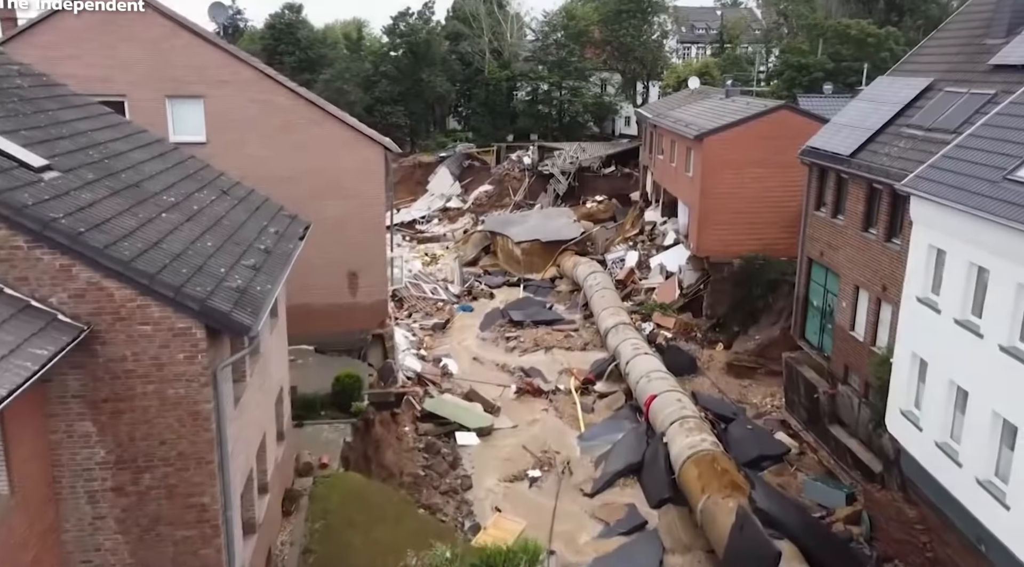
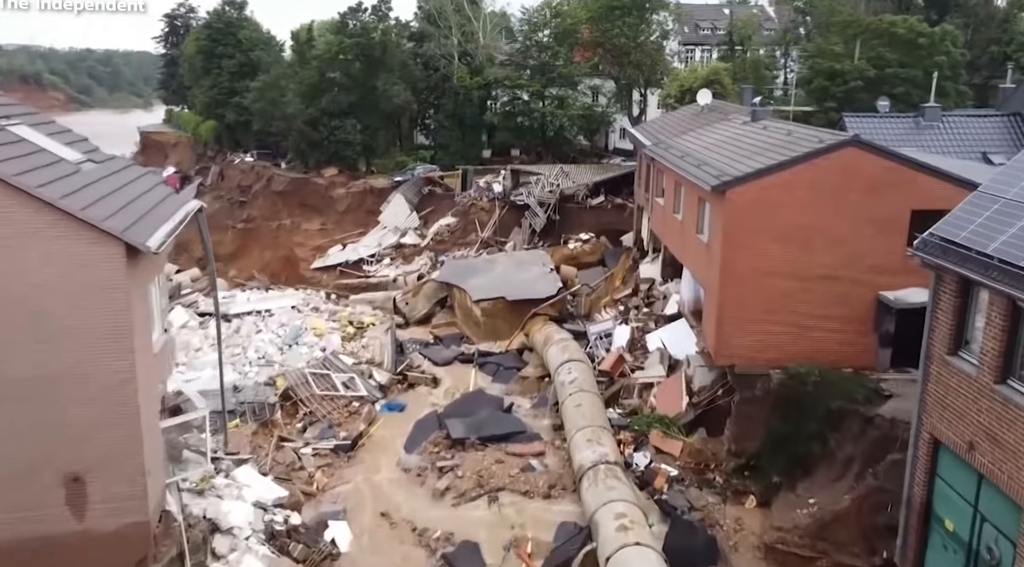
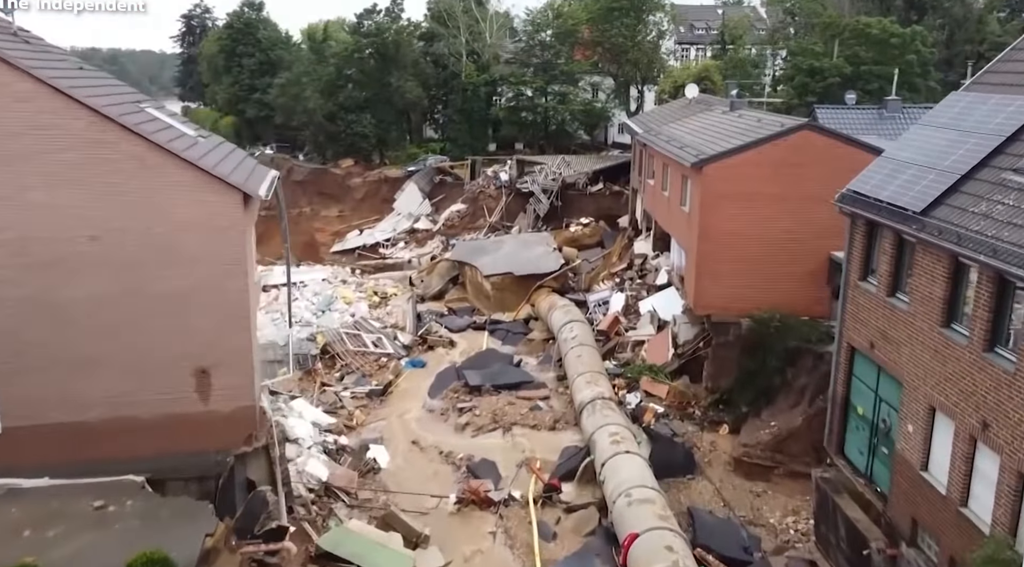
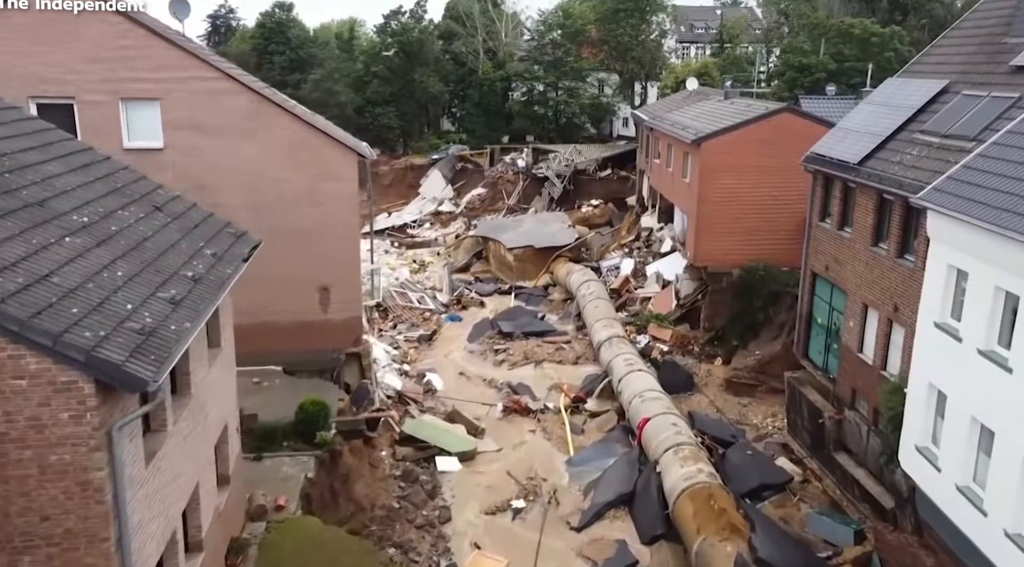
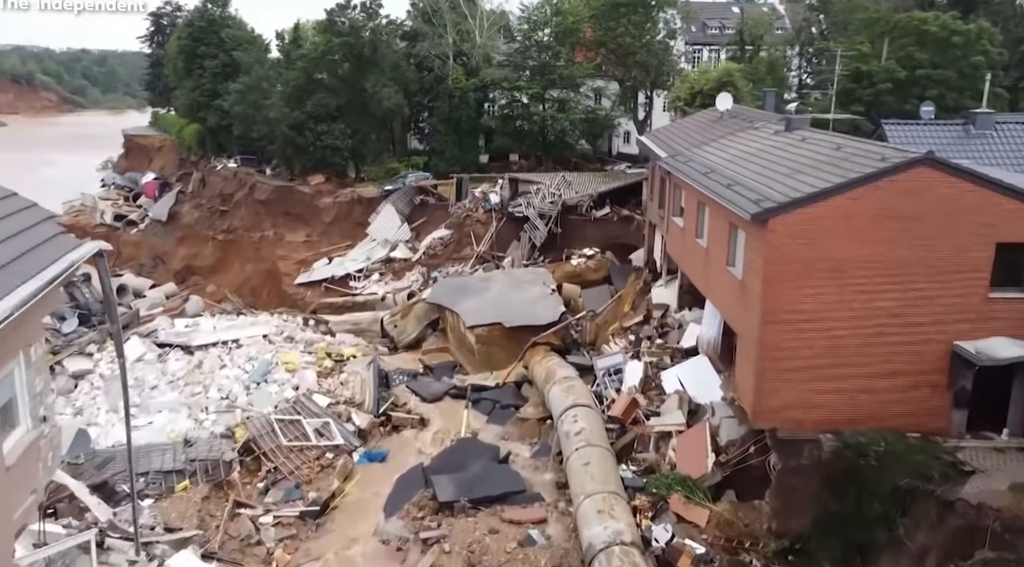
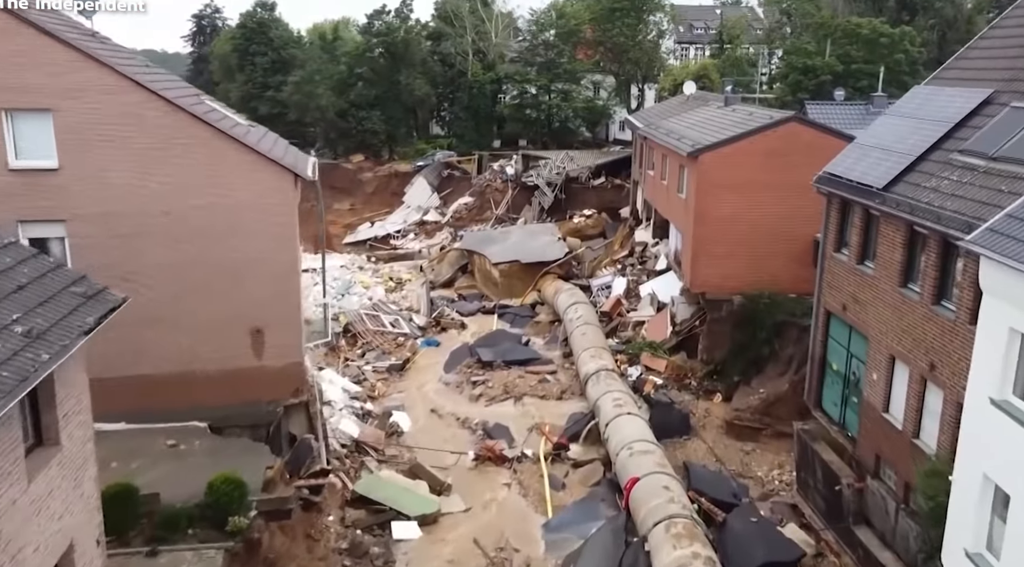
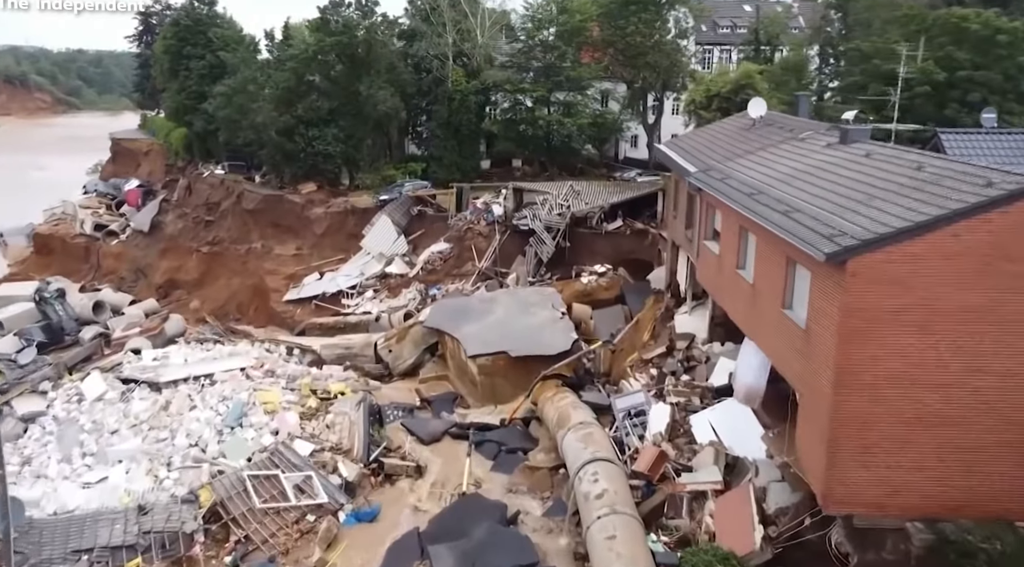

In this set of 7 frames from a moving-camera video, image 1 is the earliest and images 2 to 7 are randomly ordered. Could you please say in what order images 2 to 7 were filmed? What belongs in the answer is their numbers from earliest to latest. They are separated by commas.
4, 6, 3, 2, 5, 7
